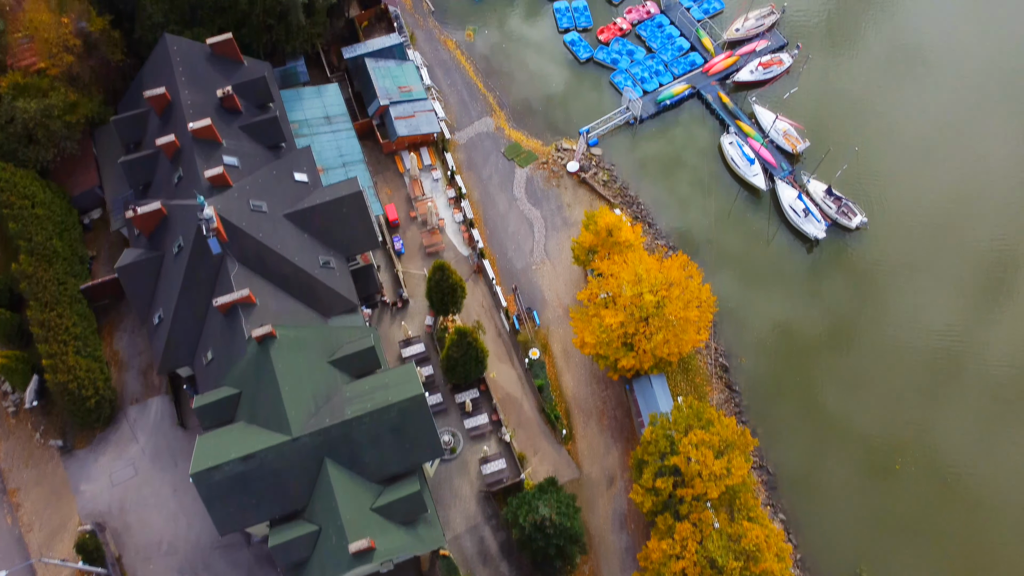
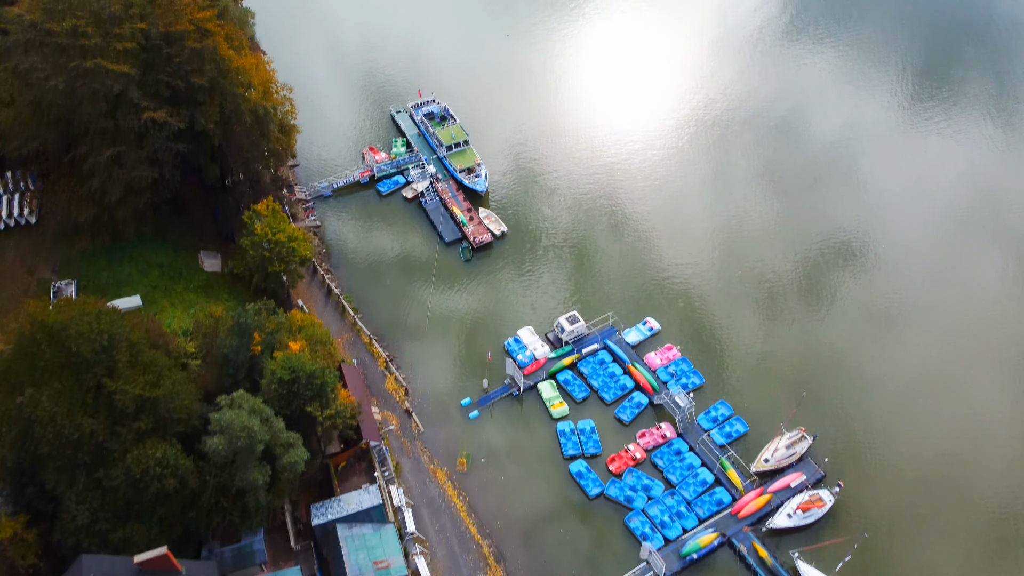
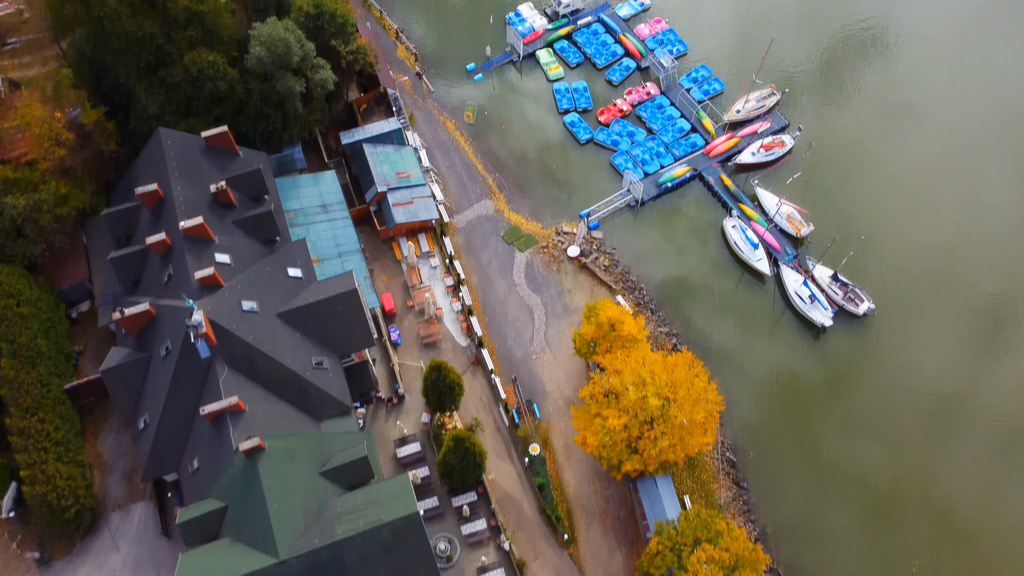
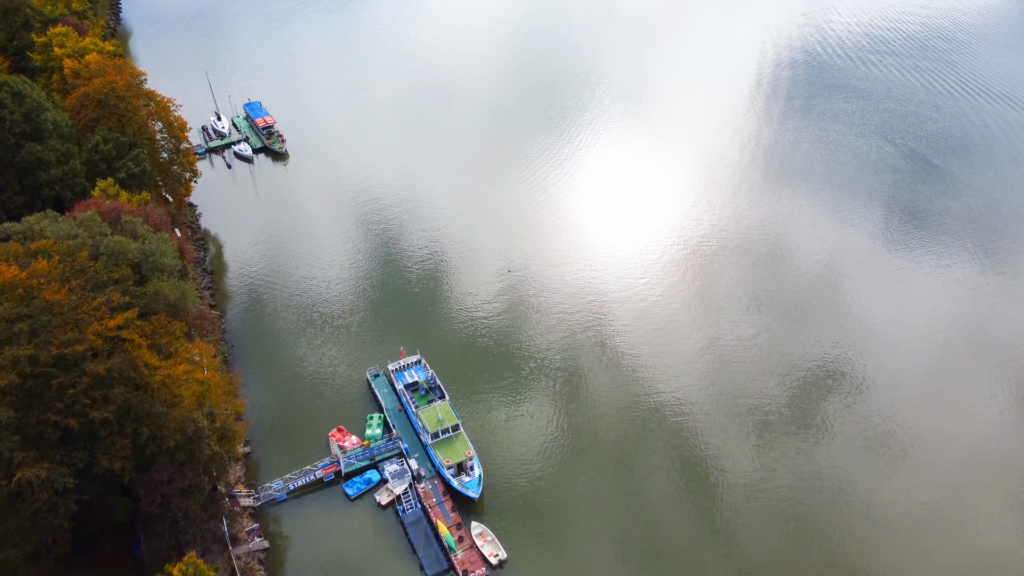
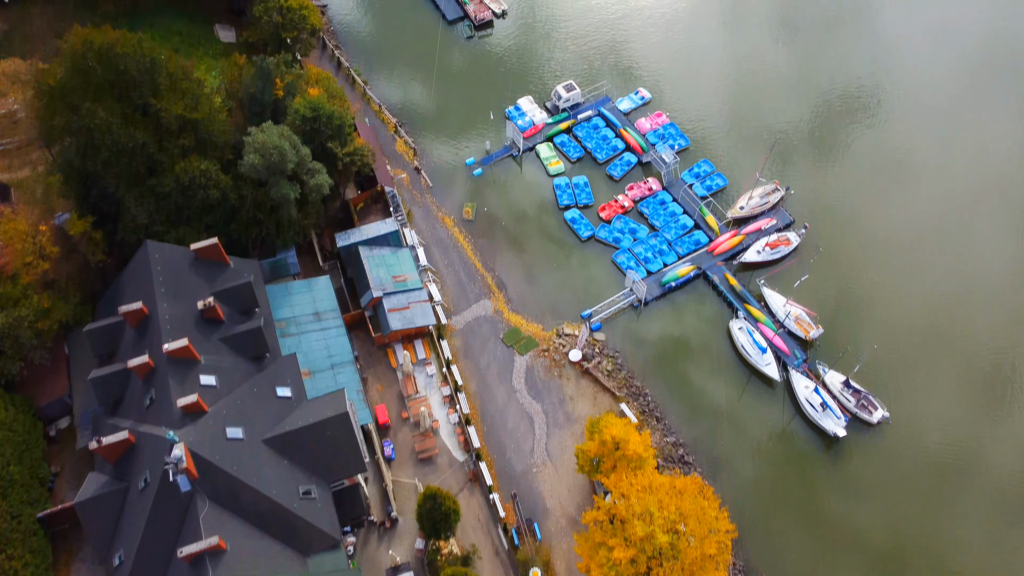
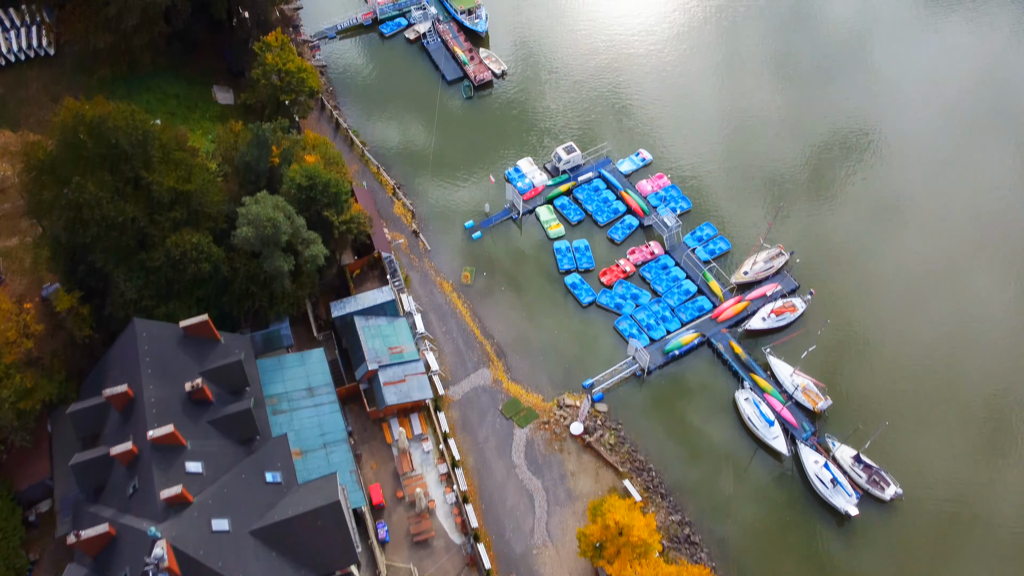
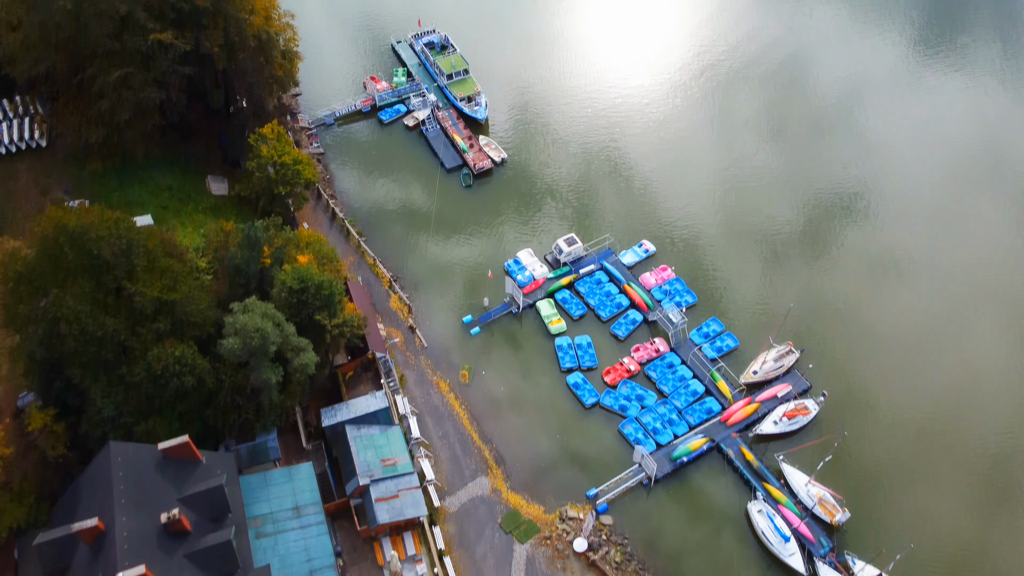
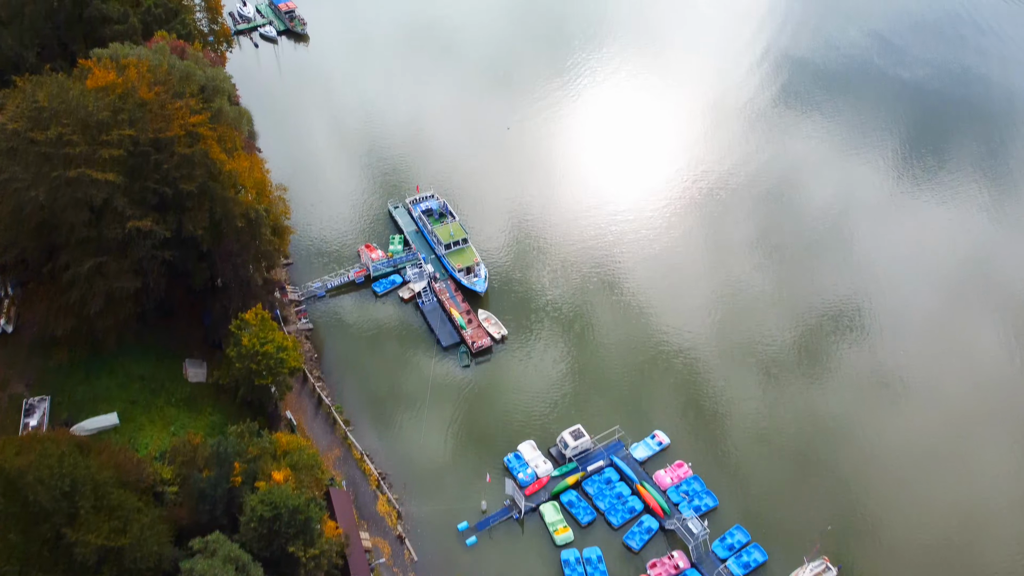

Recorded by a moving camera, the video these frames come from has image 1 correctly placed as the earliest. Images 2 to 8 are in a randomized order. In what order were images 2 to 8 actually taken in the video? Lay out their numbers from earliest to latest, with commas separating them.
3, 5, 6, 7, 2, 8, 4
